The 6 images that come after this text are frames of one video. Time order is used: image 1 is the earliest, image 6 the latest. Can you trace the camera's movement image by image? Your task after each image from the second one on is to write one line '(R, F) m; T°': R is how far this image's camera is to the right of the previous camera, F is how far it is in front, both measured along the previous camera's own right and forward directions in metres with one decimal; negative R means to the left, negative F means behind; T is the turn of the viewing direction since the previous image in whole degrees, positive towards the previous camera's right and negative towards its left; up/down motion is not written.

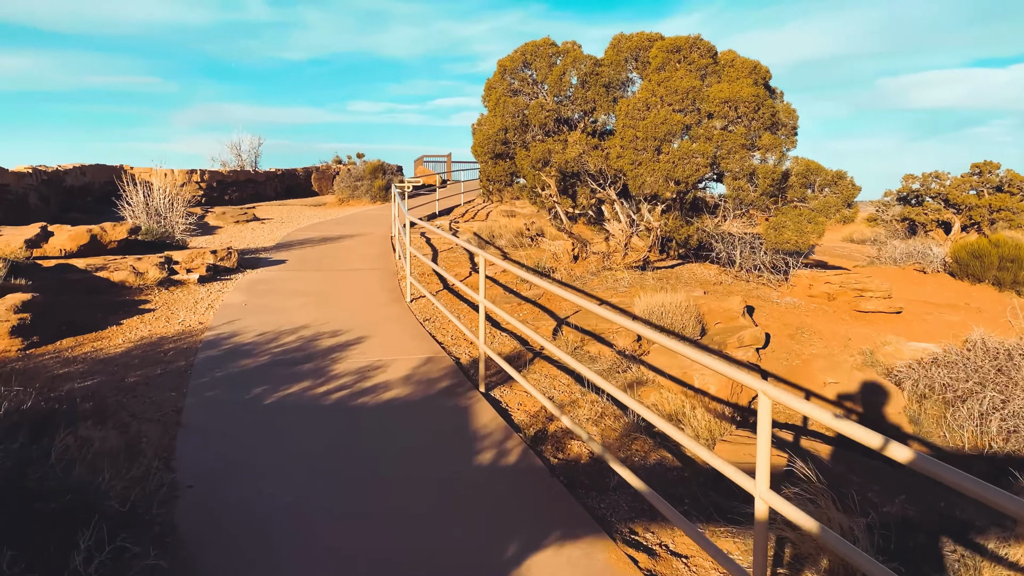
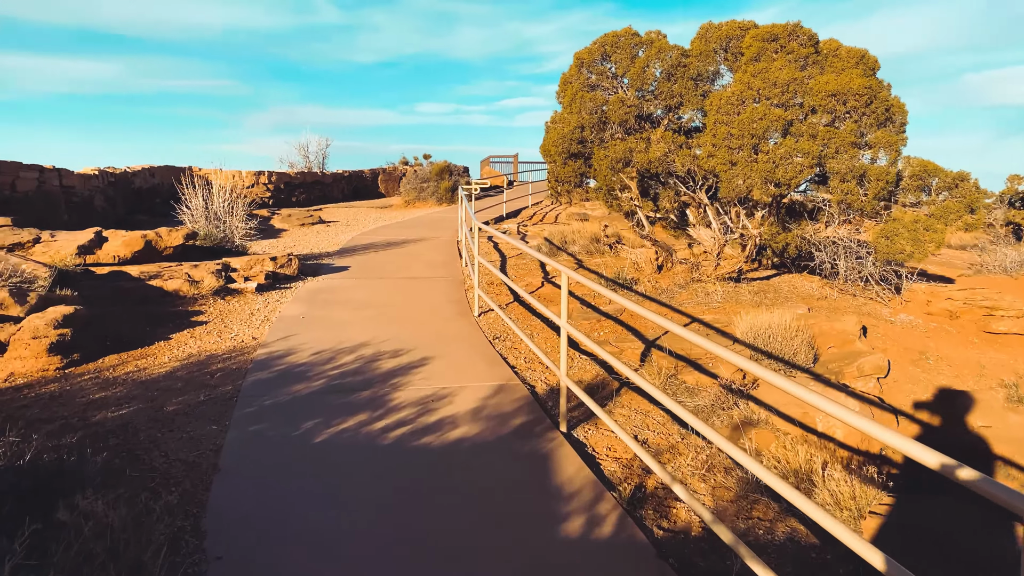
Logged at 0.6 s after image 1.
(-0.1, +0.7) m; -5°
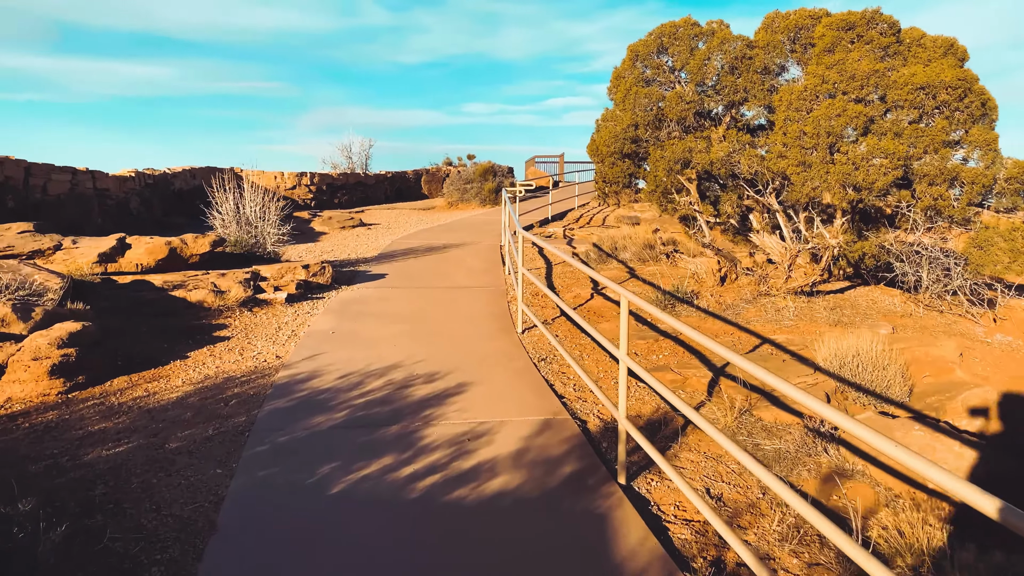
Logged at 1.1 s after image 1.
(0.0, +0.7) m; -3°
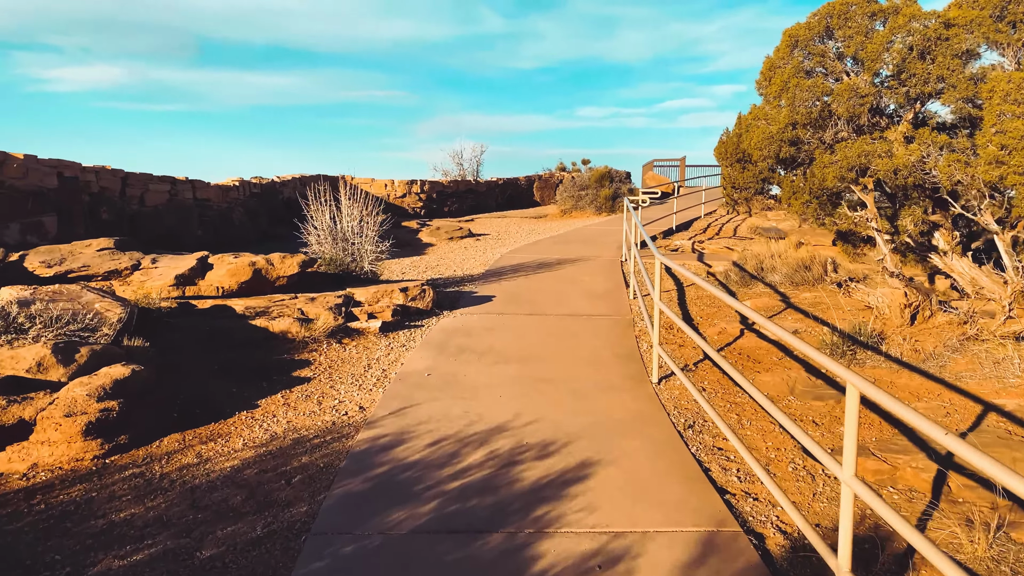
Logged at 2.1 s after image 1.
(-0.2, +1.2) m; -8°
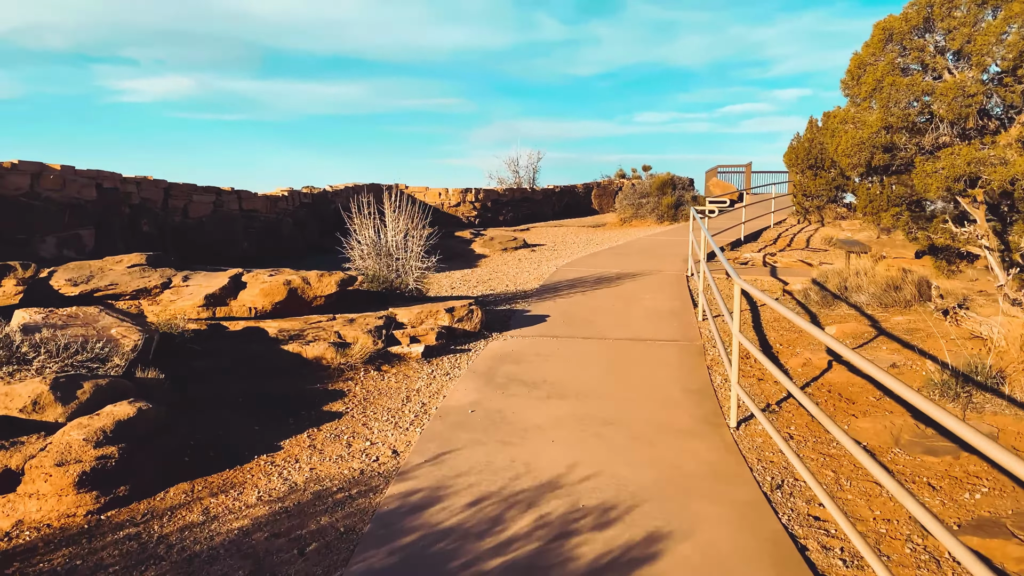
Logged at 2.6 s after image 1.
(0.0, +0.6) m; -4°
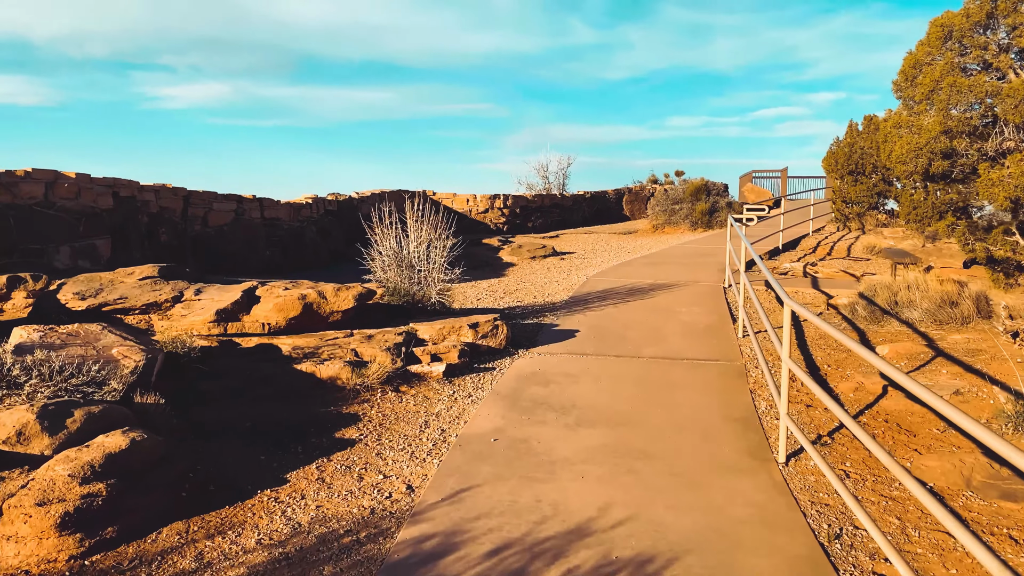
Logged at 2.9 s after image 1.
(0.0, +0.4) m; -2°
